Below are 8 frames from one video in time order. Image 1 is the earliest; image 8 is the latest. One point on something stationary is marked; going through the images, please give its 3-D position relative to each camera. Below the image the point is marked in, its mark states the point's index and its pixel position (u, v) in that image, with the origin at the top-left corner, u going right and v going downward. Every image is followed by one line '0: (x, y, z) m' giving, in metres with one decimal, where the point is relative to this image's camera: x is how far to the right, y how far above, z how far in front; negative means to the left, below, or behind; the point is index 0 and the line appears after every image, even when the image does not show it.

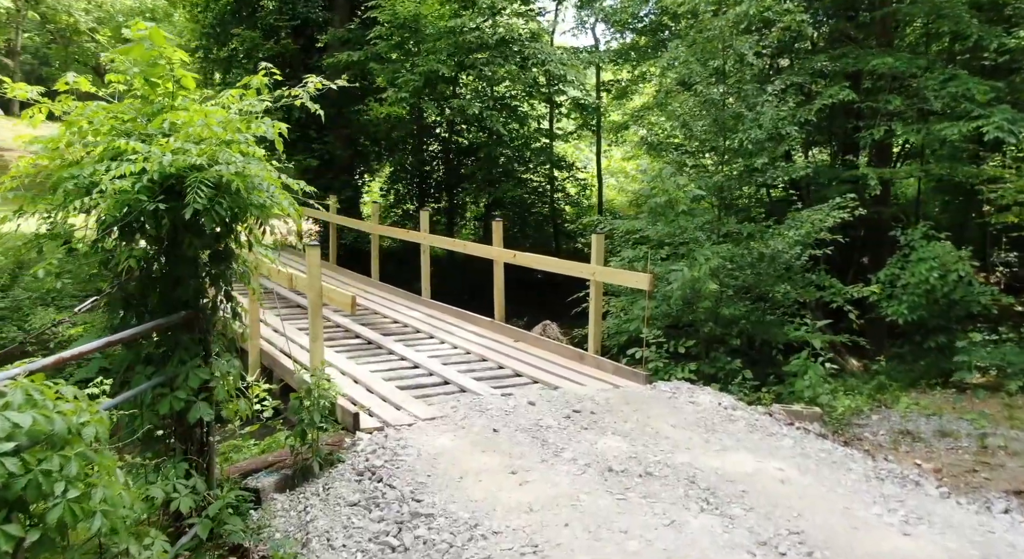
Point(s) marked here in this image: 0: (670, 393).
0: (+1.0, -0.7, +5.9) m
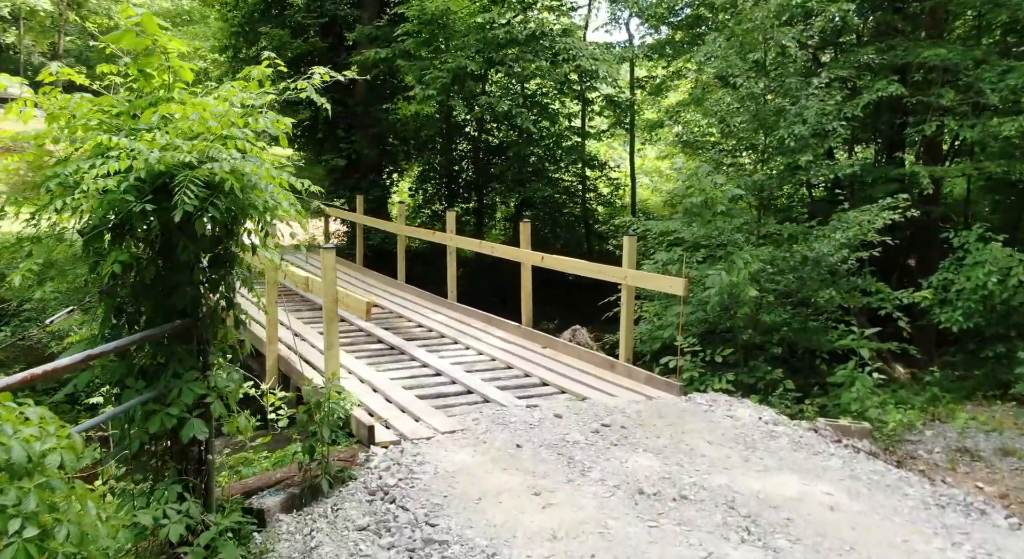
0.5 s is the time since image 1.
0: (+1.2, -0.8, +5.5) m
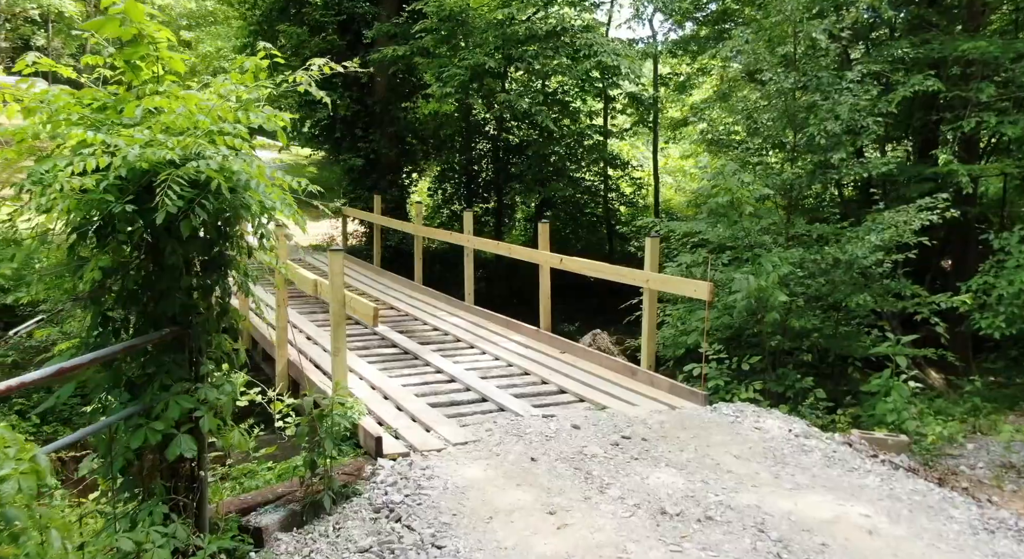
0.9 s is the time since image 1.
0: (+1.3, -0.8, +5.2) m
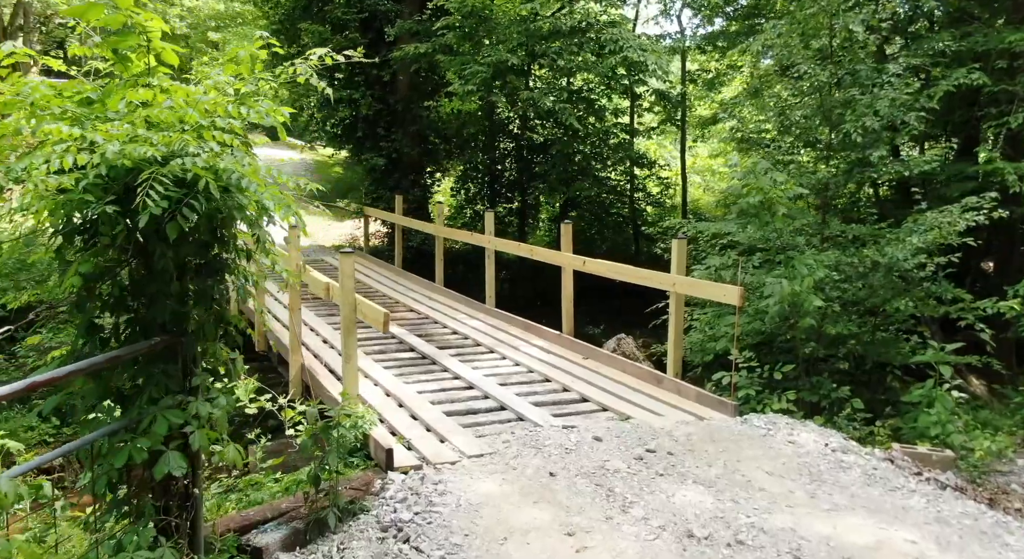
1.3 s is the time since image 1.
0: (+1.4, -0.8, +4.9) m
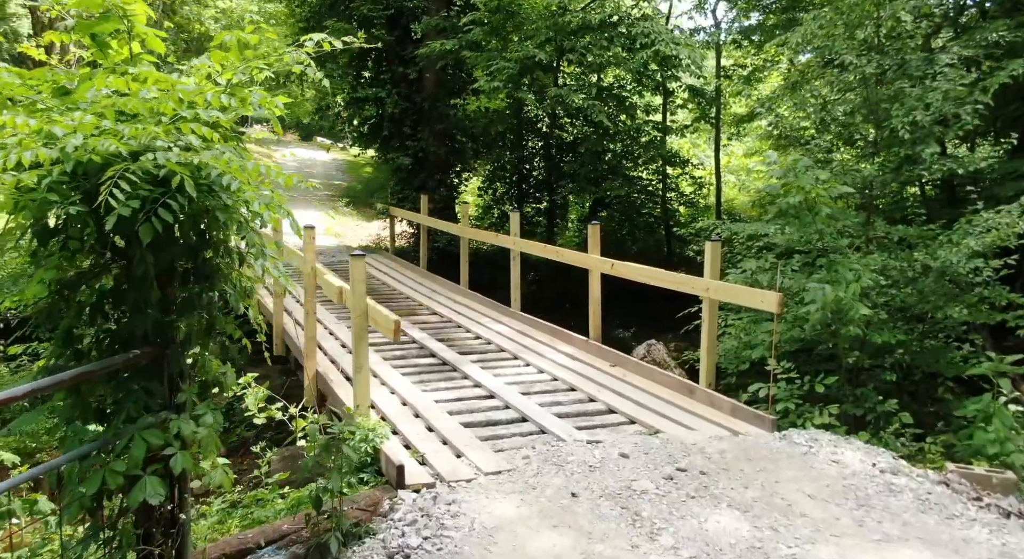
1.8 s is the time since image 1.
0: (+1.5, -0.9, +4.6) m
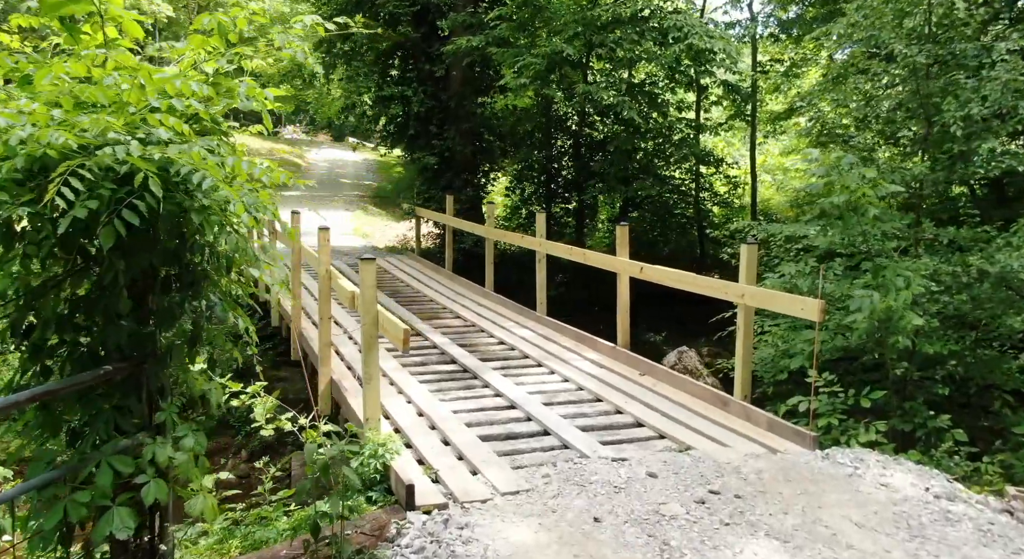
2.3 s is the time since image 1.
0: (+1.6, -0.9, +4.2) m
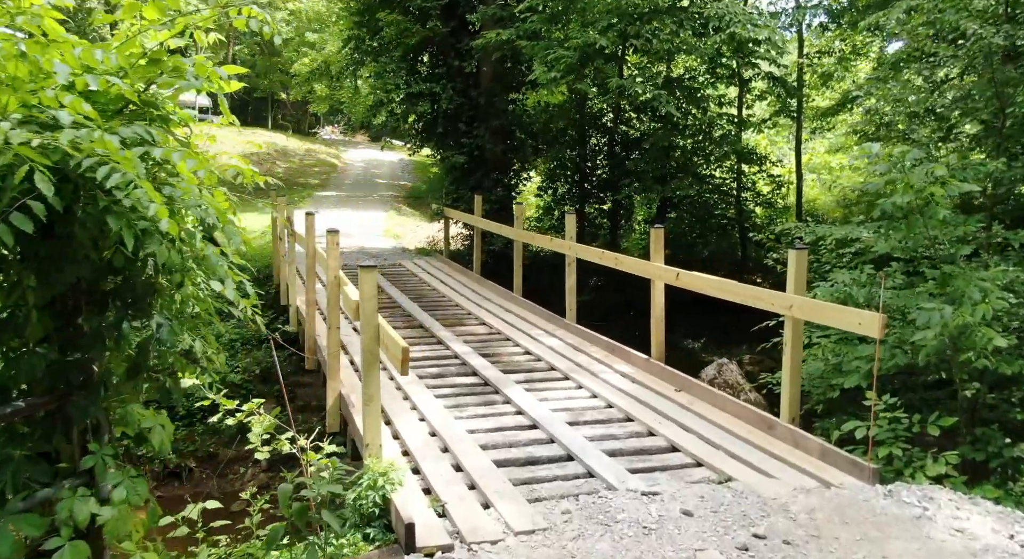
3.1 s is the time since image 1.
0: (+1.7, -0.9, +3.7) m
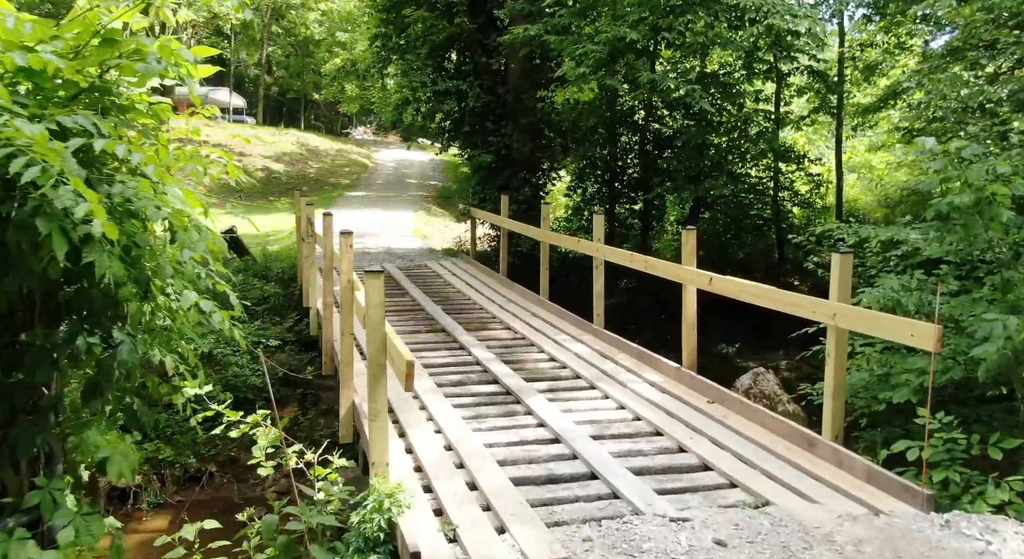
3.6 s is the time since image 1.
0: (+1.7, -1.0, +3.3) m
